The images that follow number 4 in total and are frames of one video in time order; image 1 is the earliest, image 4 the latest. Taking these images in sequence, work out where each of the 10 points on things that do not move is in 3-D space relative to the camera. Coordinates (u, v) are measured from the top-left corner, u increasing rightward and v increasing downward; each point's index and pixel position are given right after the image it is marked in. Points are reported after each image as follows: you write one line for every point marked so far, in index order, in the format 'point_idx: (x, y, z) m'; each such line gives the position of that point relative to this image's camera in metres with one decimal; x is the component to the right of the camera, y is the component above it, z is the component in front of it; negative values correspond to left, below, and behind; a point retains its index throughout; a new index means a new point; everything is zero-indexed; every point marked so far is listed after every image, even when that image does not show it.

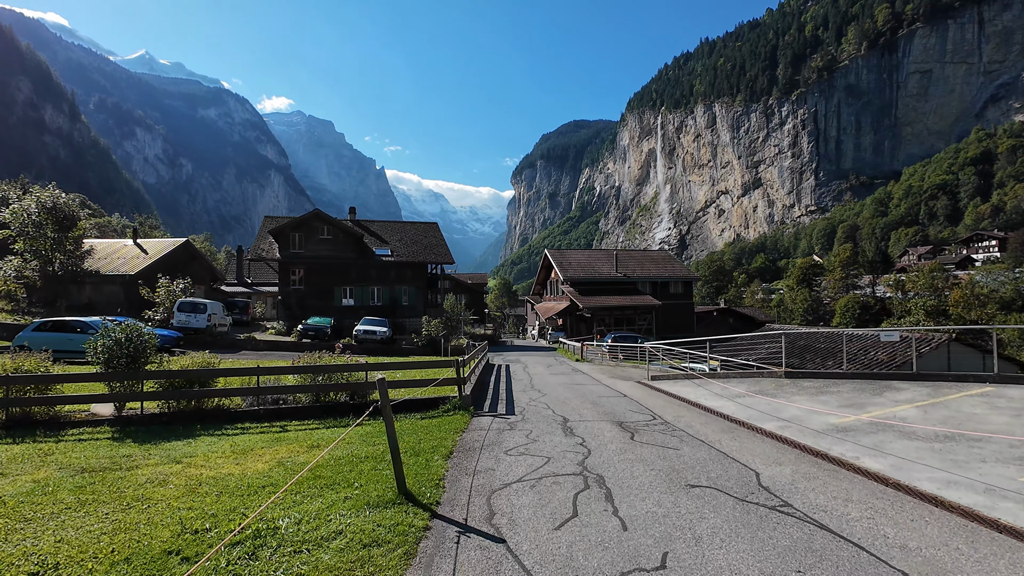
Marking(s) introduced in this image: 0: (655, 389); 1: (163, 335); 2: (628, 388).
0: (+3.3, -2.3, +11.4) m
1: (-14.5, -1.9, +20.1) m
2: (+2.8, -2.4, +11.6) m
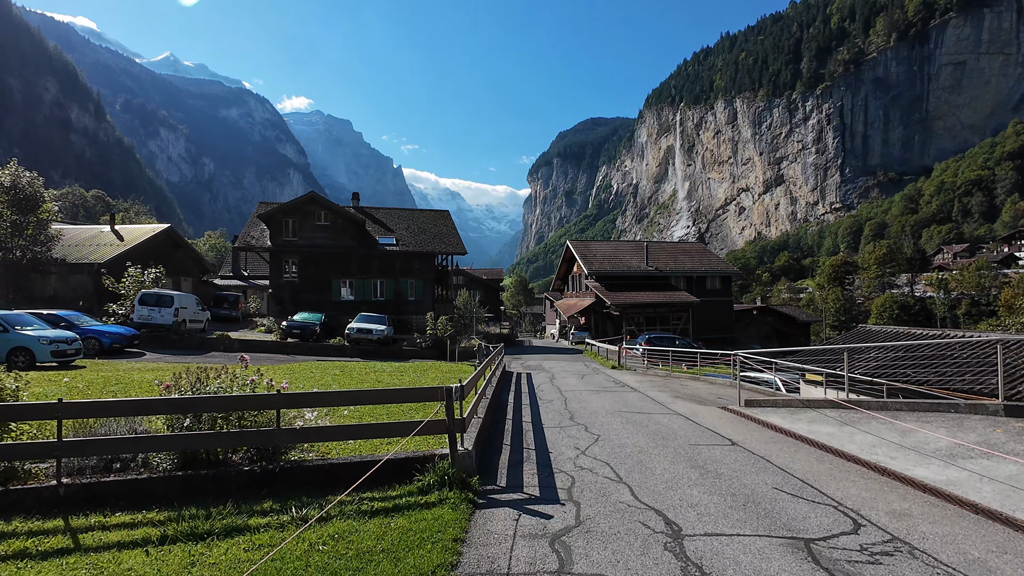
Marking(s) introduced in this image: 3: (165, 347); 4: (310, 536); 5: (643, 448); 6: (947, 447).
0: (+3.8, -2.0, +7.3) m
1: (-13.7, -1.5, +16.6) m
2: (+3.3, -2.1, +7.6) m
3: (-13.4, -2.3, +18.7) m
4: (-1.4, -1.7, +3.5) m
5: (+1.6, -1.9, +5.9) m
6: (+4.9, -1.8, +5.4) m
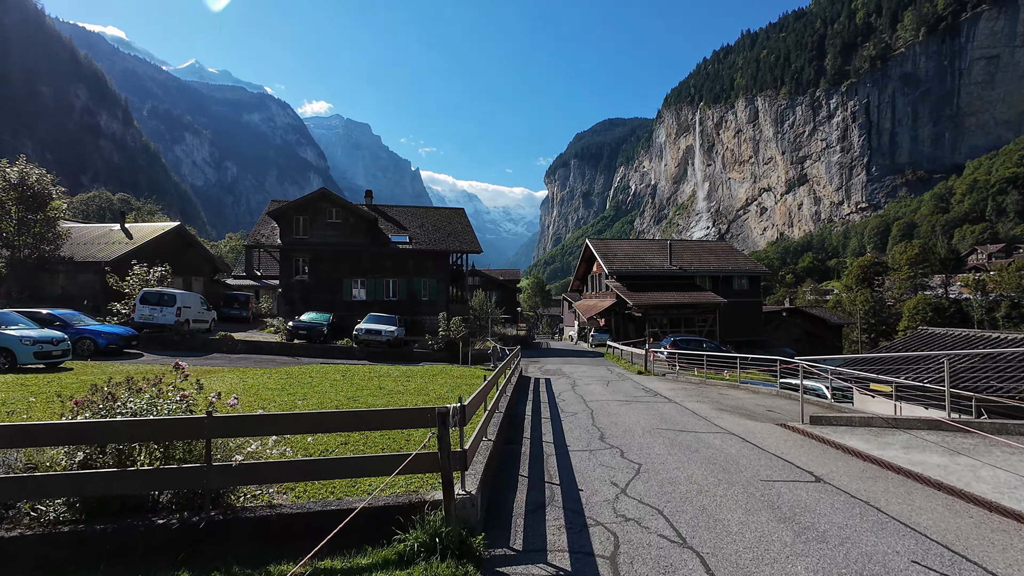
0: (+4.0, -1.9, +5.8) m
1: (-13.2, -1.4, +15.7) m
2: (+3.5, -2.0, +6.1) m
3: (-12.8, -2.2, +17.9) m
4: (-1.3, -1.6, +2.2) m
5: (+1.8, -1.8, +4.5) m
6: (+5.0, -1.7, +3.9) m
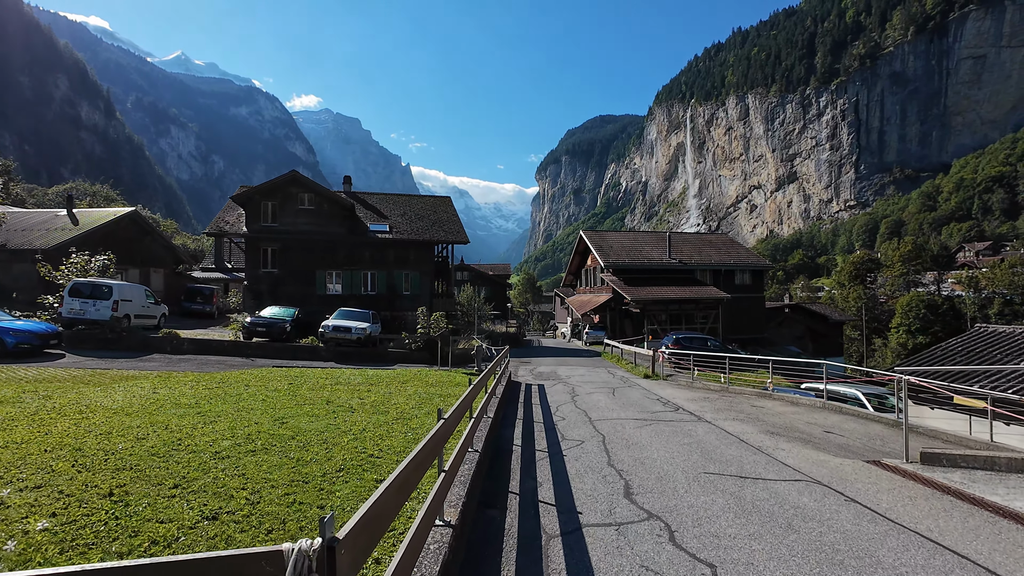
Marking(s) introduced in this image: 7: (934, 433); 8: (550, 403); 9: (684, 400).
0: (+3.8, -1.7, +3.6) m
1: (-13.5, -1.1, +13.2) m
2: (+3.3, -1.8, +3.9) m
3: (-13.2, -1.9, +15.3) m
4: (-1.4, -1.4, -0.1) m
5: (+1.6, -1.6, +2.2) m
6: (+4.9, -1.5, +1.7) m
7: (+5.7, -1.9, +6.5) m
8: (+0.7, -2.2, +9.2) m
9: (+3.6, -2.3, +10.2) m
